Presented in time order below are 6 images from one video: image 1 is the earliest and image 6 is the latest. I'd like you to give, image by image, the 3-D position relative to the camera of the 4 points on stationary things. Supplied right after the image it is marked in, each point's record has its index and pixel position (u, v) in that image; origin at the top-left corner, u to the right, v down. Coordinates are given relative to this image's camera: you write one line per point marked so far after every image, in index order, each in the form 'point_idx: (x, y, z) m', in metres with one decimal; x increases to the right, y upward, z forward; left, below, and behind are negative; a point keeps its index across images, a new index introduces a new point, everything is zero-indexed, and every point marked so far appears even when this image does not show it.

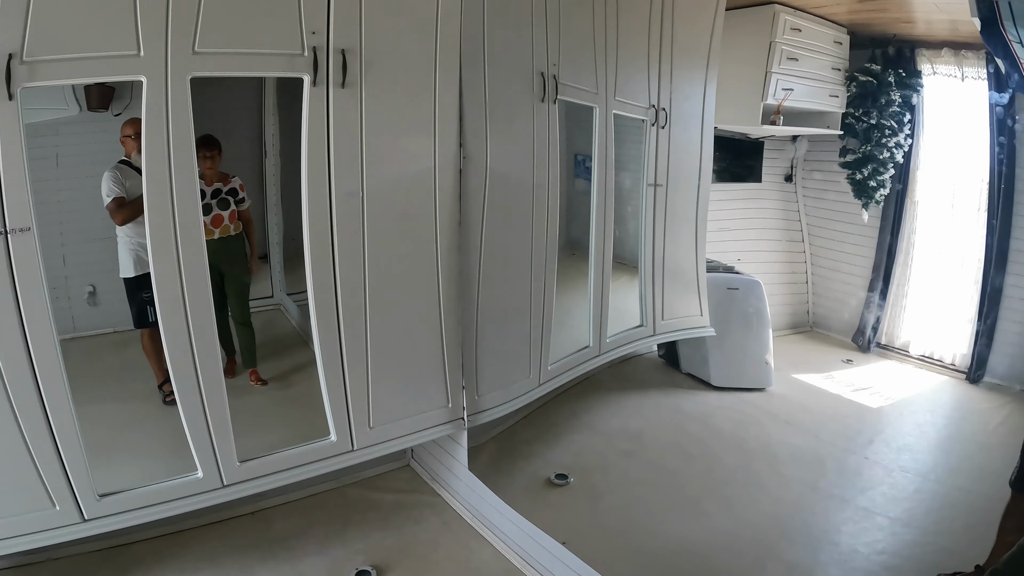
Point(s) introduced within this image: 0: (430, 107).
0: (-0.3, +0.6, +1.4) m
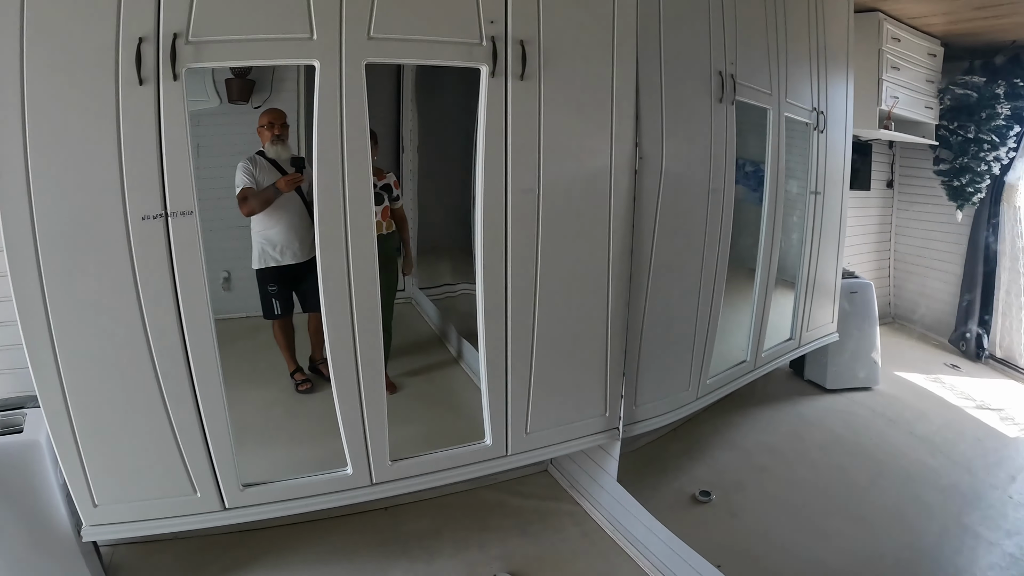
0: (+0.3, +0.6, +1.4) m
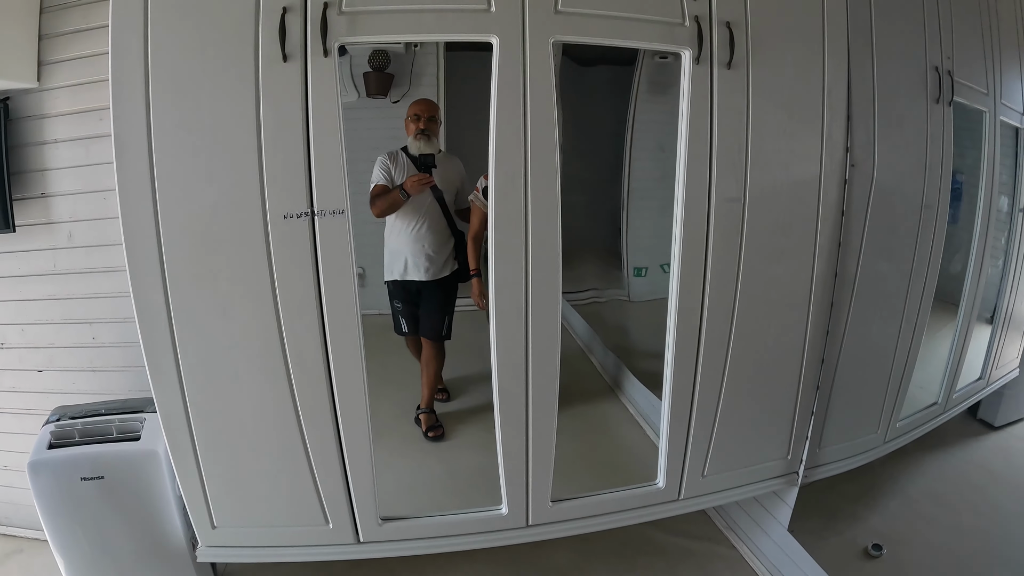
0: (+0.8, +0.5, +1.1) m
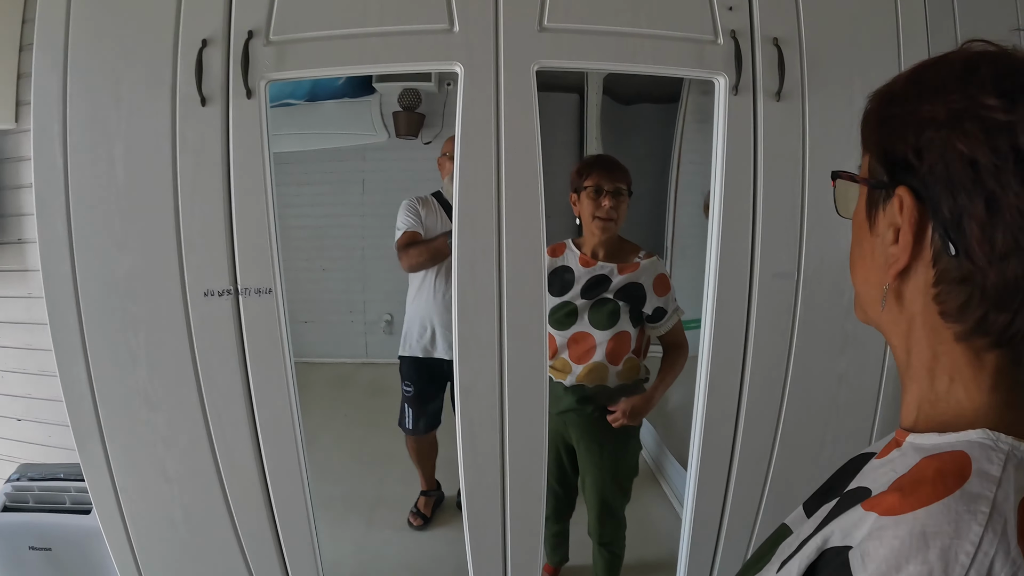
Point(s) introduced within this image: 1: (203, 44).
0: (+0.7, +0.3, +0.9) m
1: (-0.6, +0.5, +0.8) m
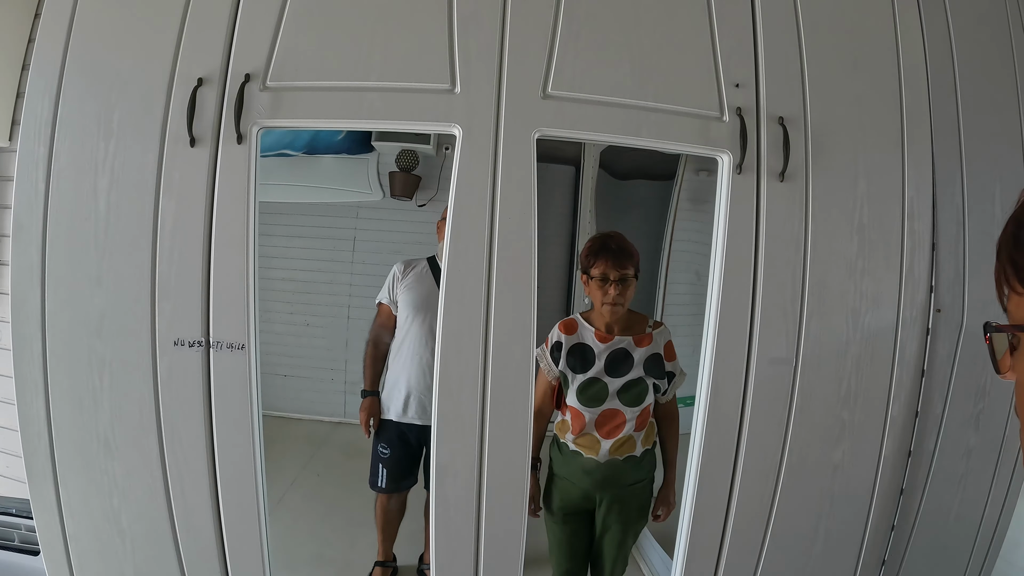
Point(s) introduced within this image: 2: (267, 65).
0: (+0.7, +0.1, +0.8) m
1: (-0.6, +0.4, +0.8) m
2: (-0.4, +0.4, +0.8) m
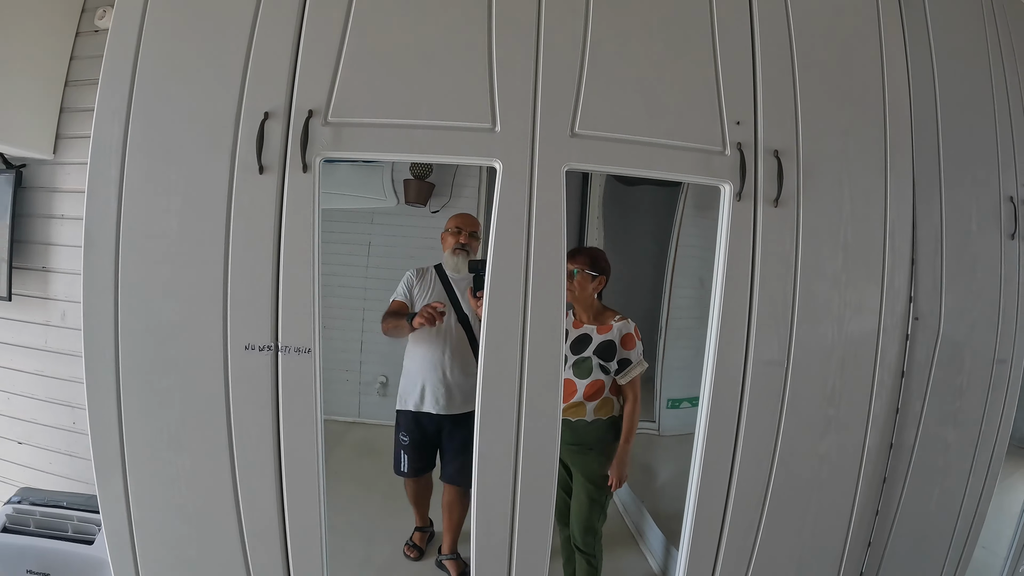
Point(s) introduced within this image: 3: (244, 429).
0: (+0.8, +0.1, +1.0) m
1: (-0.5, +0.4, +0.9) m
2: (-0.4, +0.4, +0.9) m
3: (-0.6, -0.3, +1.0) m
